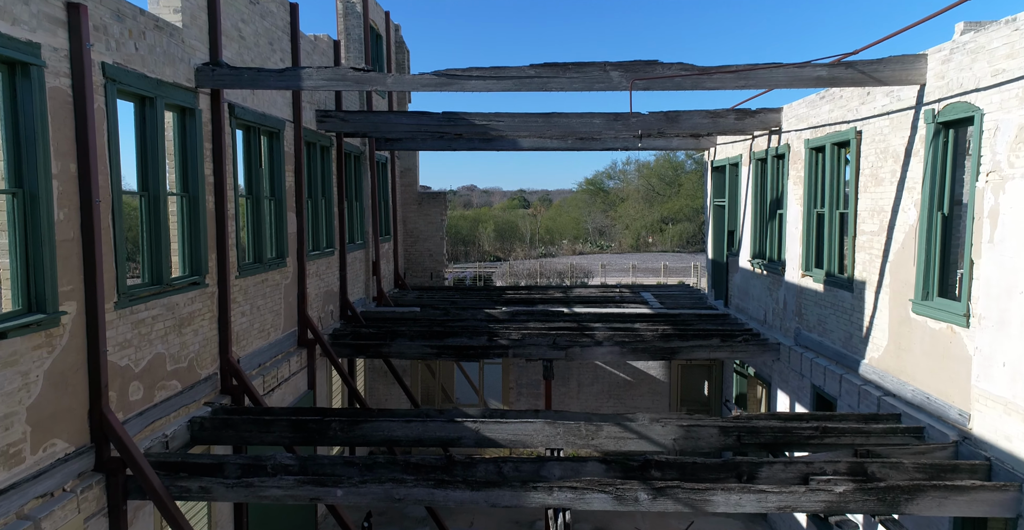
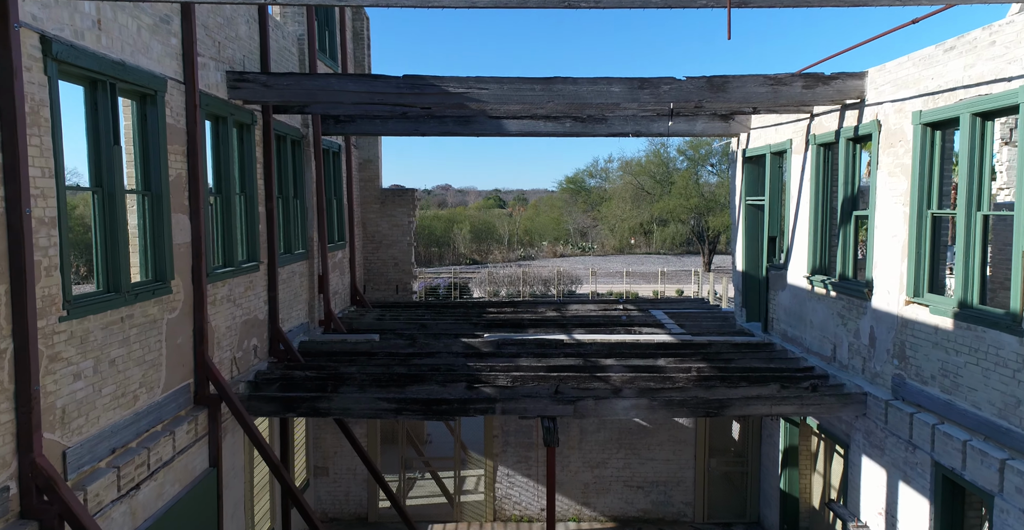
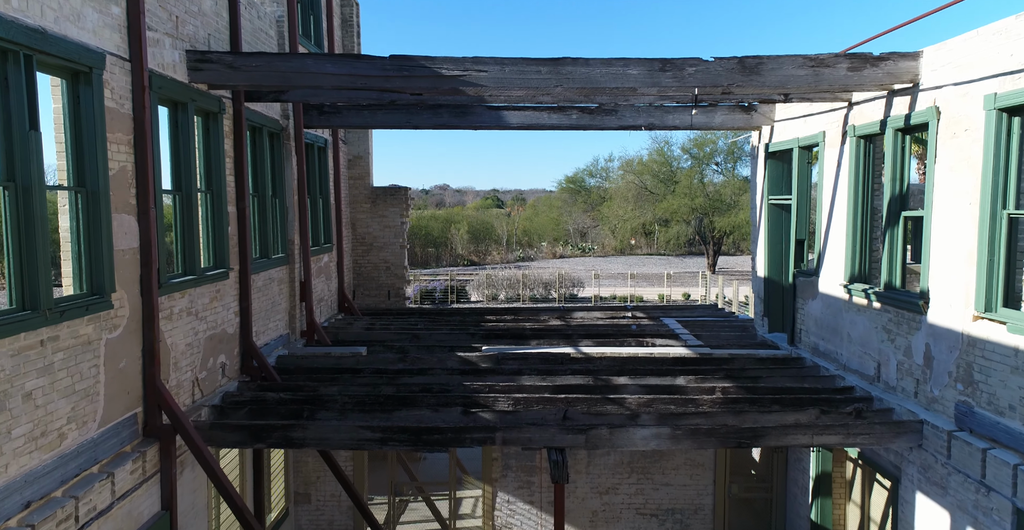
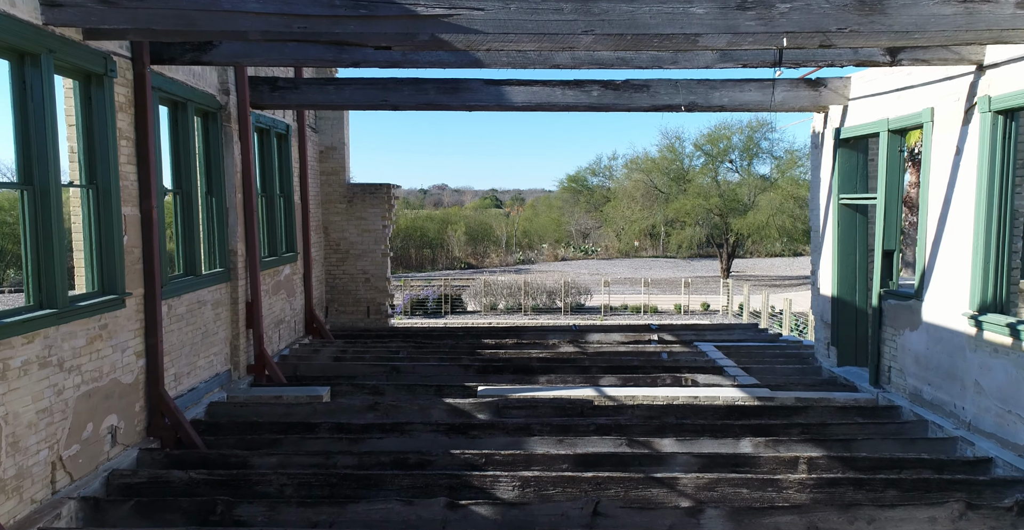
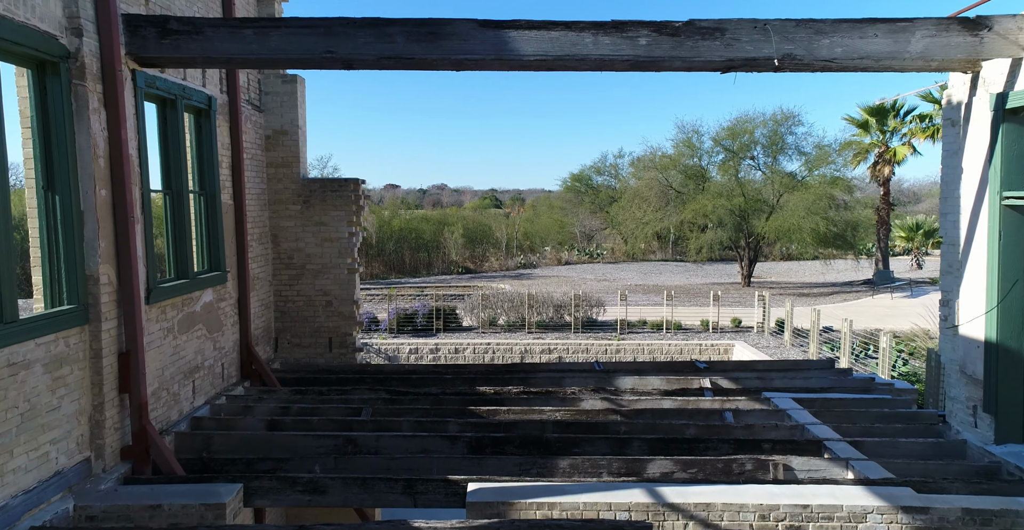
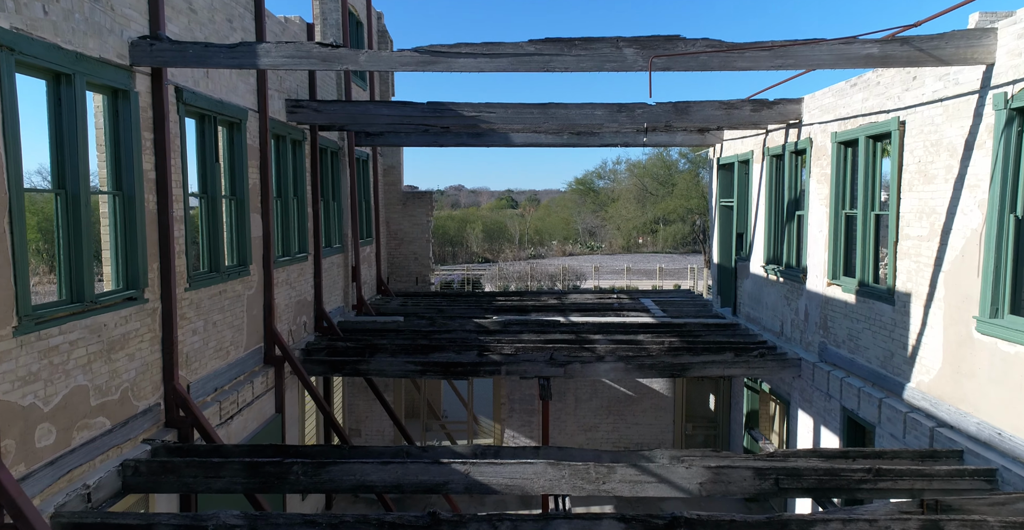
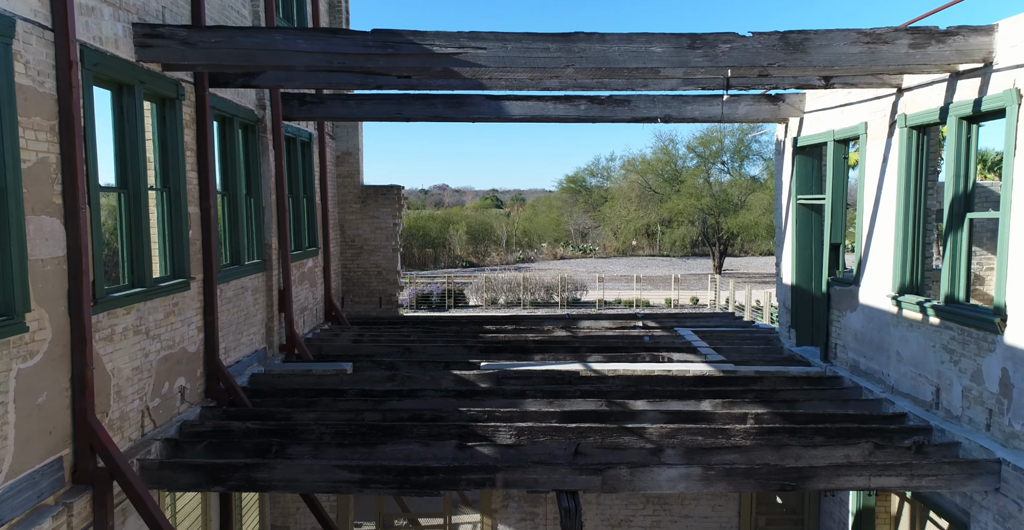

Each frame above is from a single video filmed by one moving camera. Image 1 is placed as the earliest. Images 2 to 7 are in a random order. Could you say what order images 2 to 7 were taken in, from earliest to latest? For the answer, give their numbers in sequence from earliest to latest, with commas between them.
6, 2, 3, 7, 4, 5
